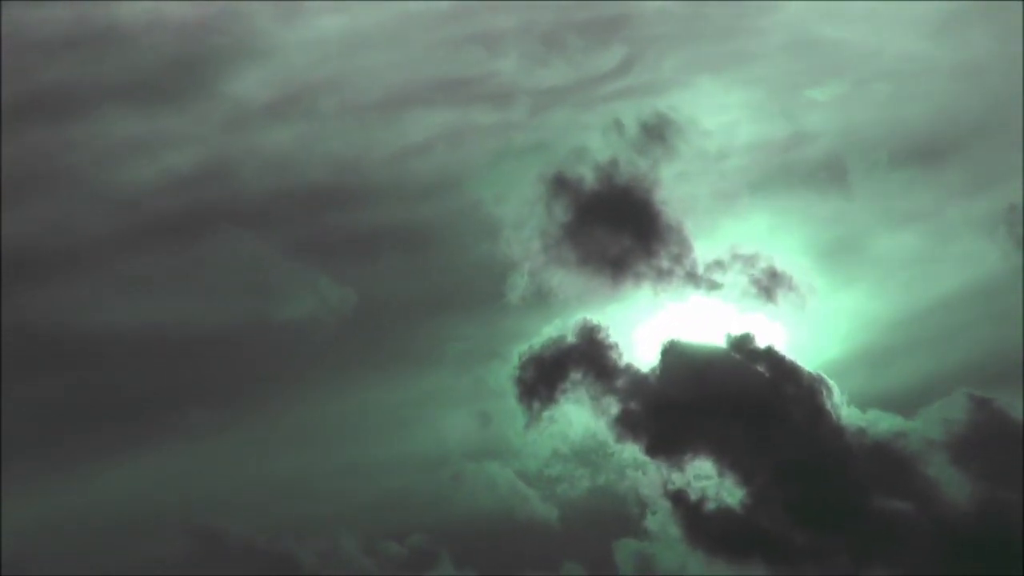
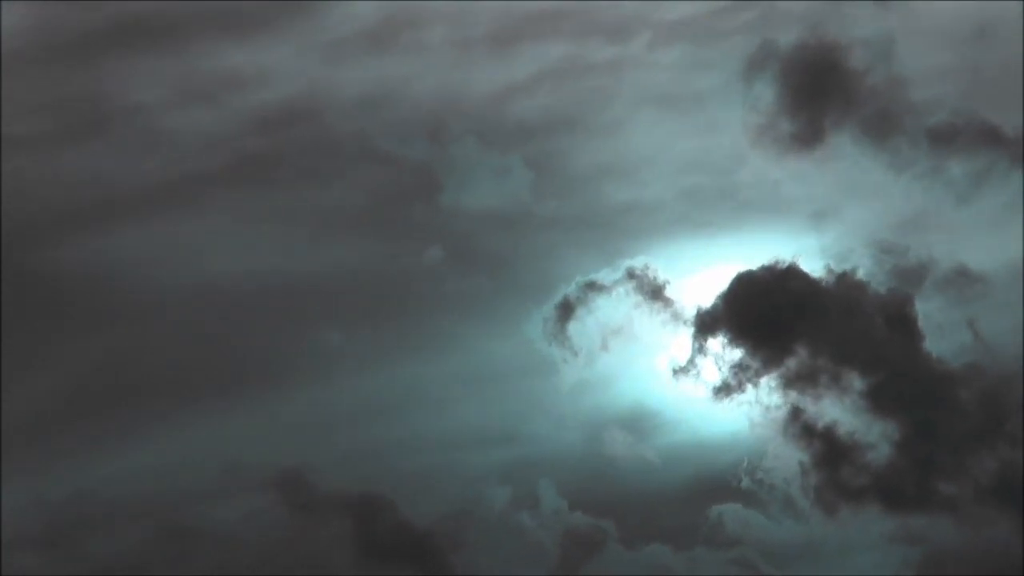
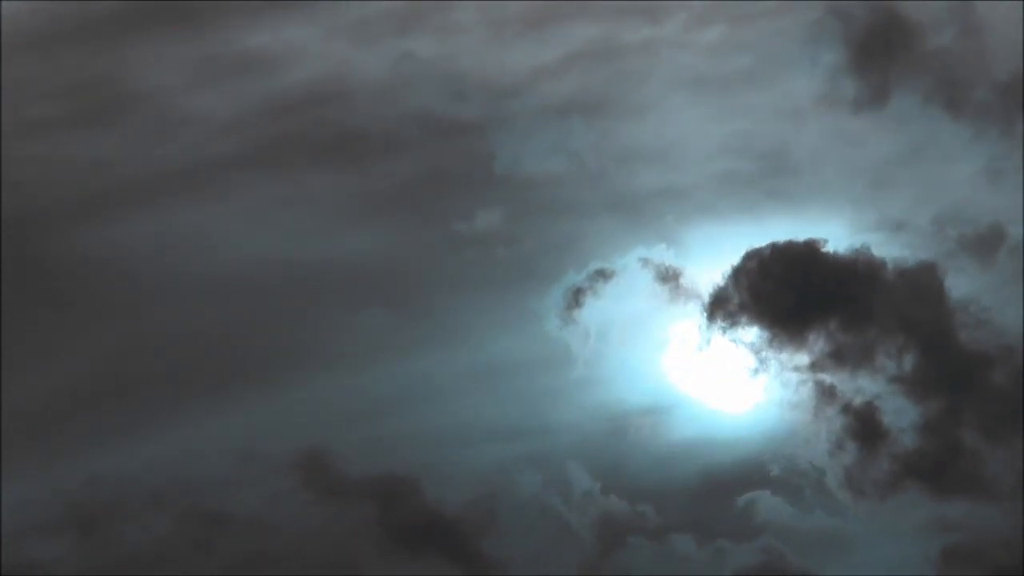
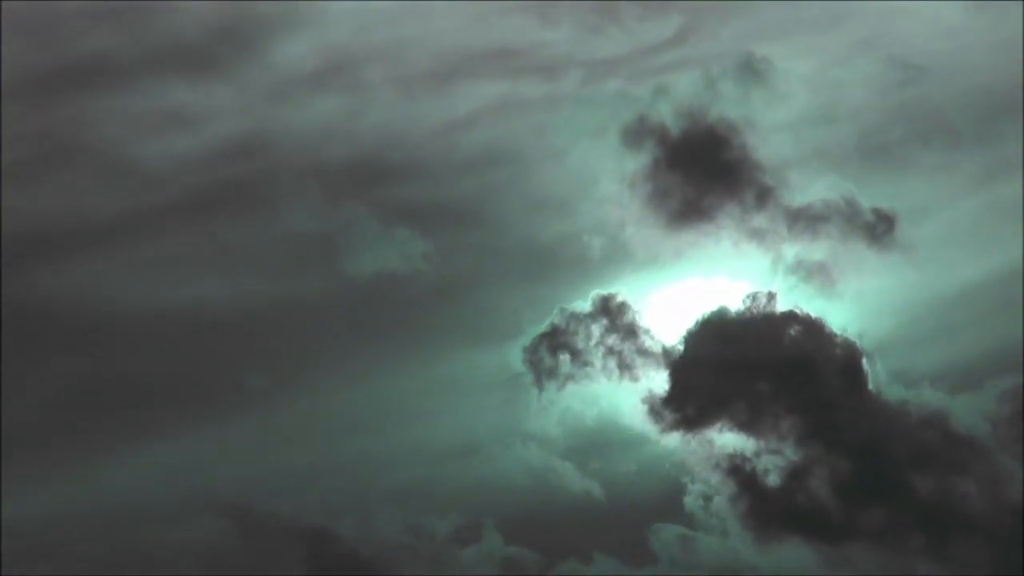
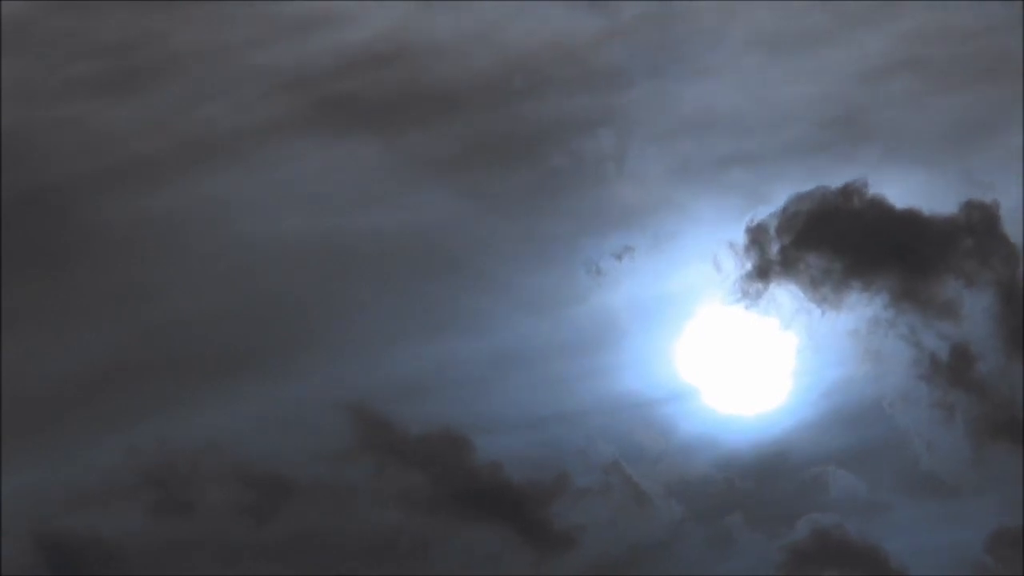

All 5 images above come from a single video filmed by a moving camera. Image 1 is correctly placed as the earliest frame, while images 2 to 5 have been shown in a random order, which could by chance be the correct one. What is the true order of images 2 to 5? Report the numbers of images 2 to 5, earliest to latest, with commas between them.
4, 2, 3, 5
